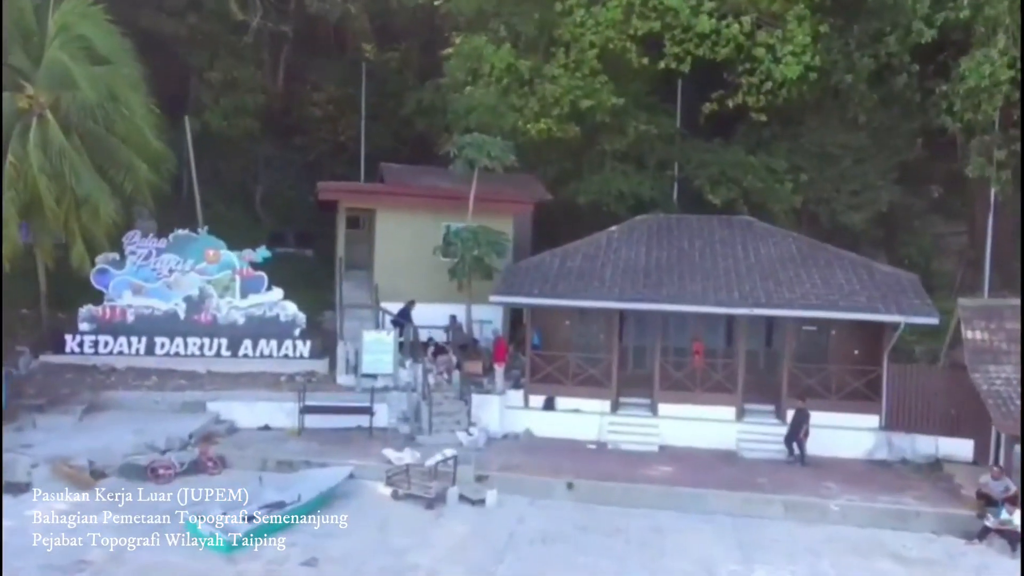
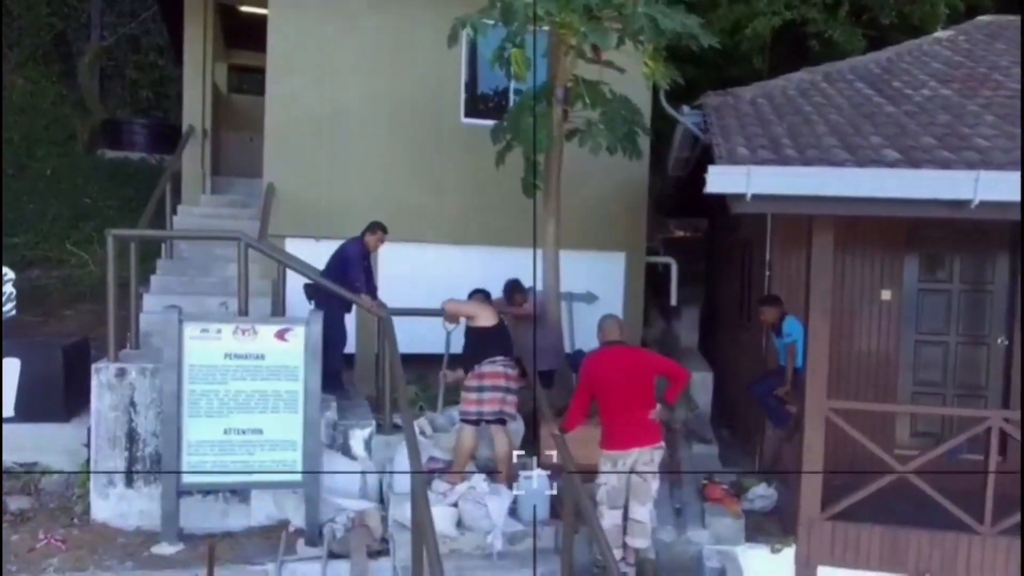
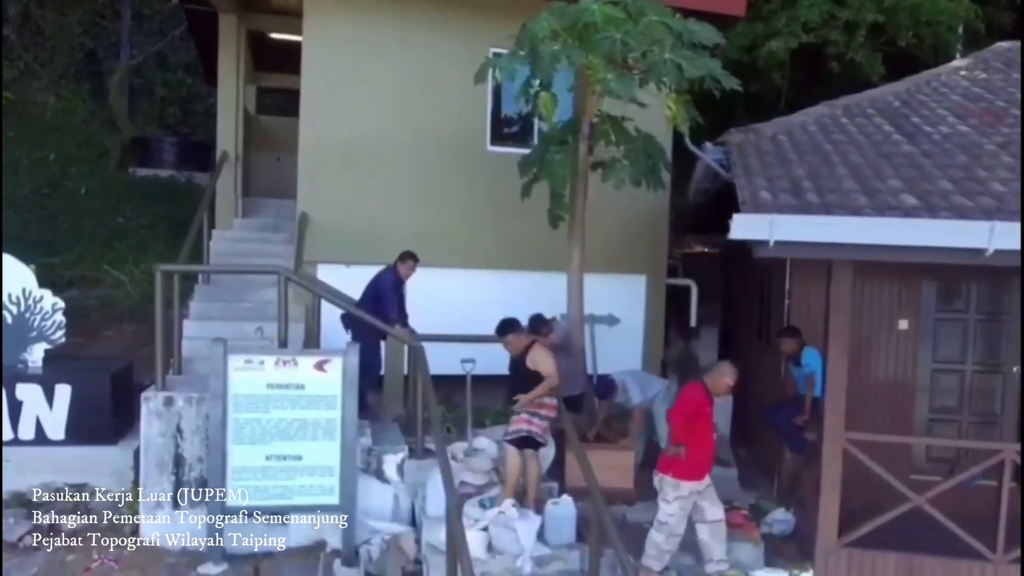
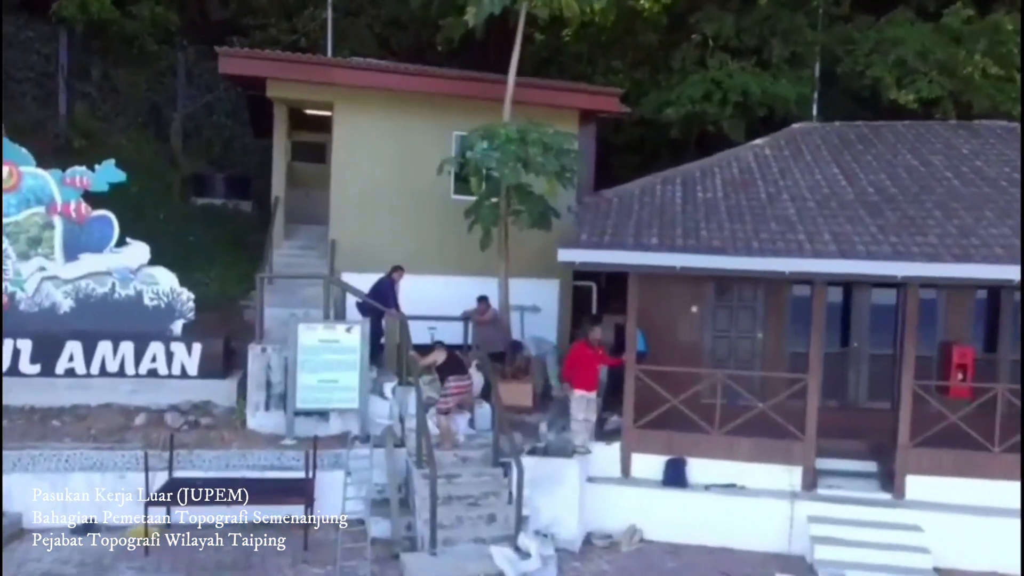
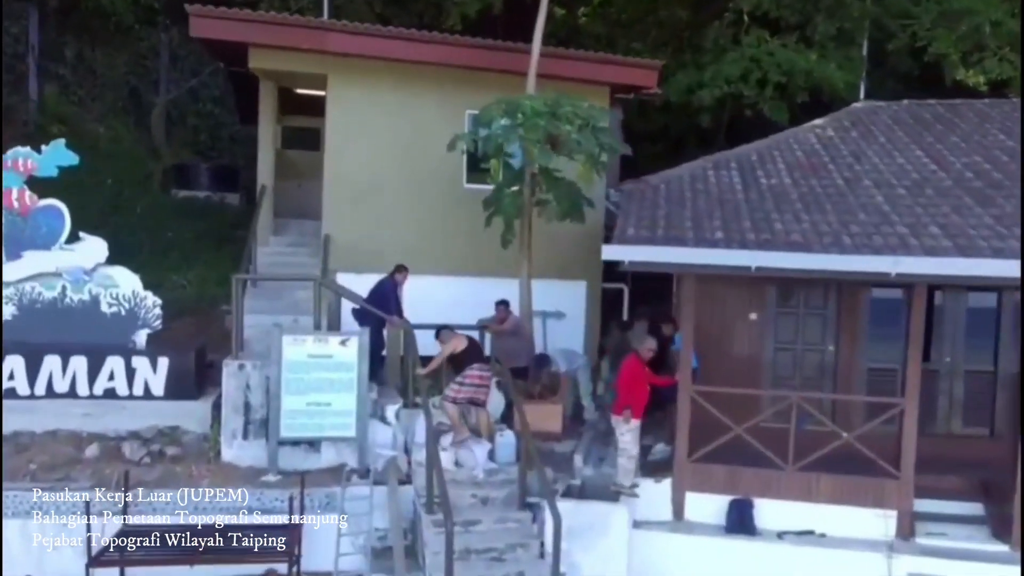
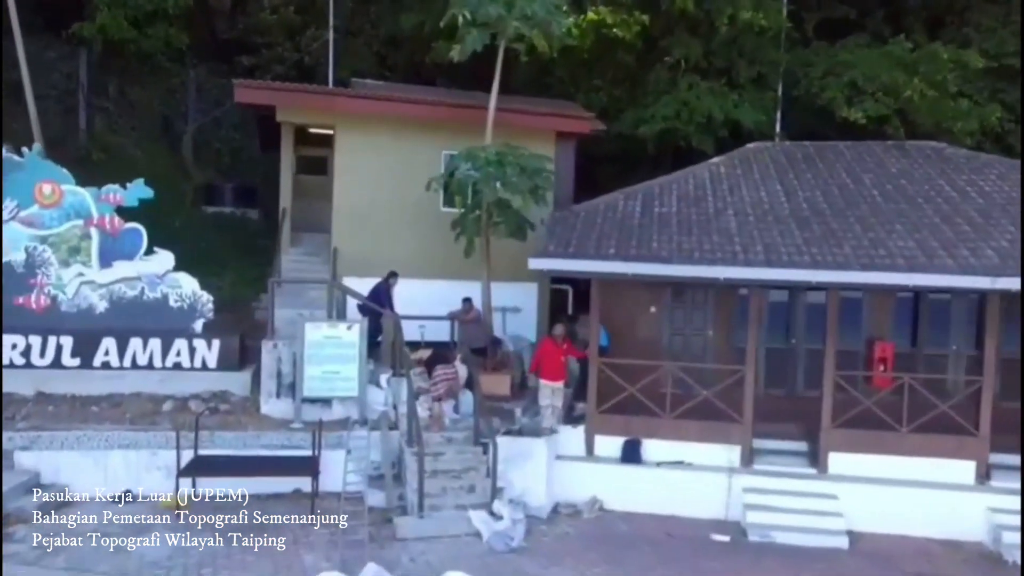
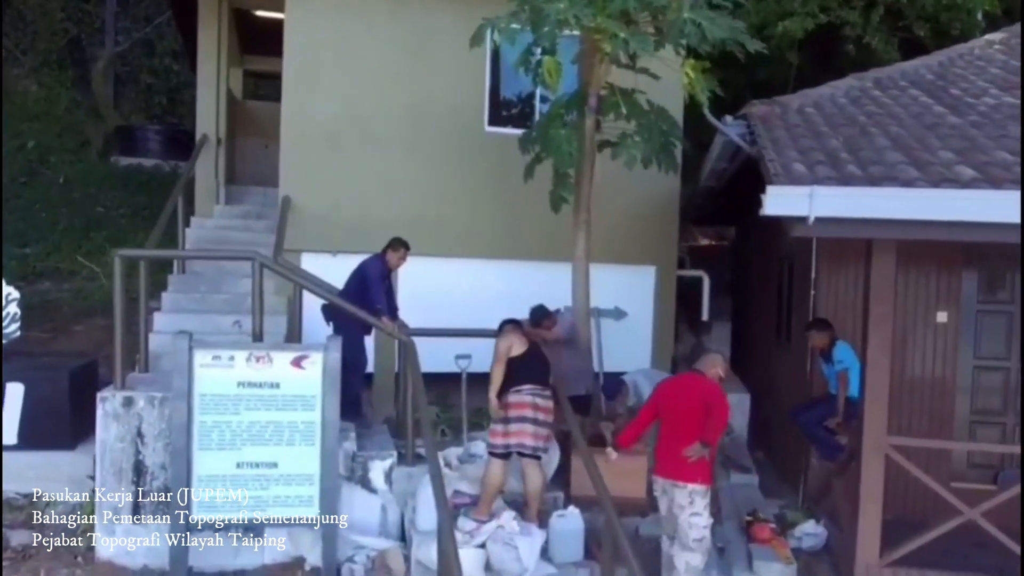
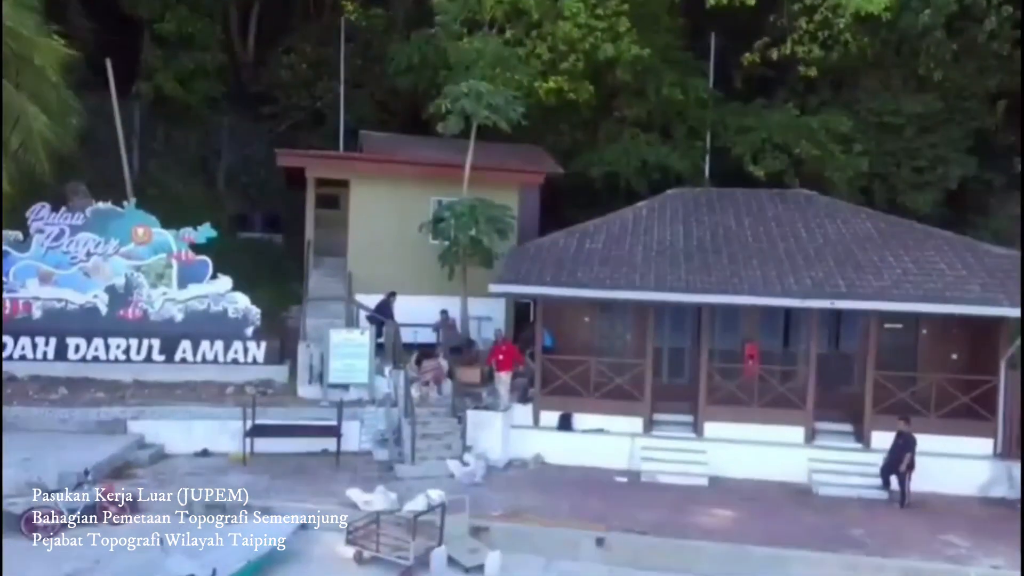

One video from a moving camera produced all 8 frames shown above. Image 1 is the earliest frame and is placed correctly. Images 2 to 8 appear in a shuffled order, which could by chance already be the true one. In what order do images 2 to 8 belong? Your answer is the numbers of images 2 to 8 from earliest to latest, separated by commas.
8, 6, 4, 5, 3, 7, 2
